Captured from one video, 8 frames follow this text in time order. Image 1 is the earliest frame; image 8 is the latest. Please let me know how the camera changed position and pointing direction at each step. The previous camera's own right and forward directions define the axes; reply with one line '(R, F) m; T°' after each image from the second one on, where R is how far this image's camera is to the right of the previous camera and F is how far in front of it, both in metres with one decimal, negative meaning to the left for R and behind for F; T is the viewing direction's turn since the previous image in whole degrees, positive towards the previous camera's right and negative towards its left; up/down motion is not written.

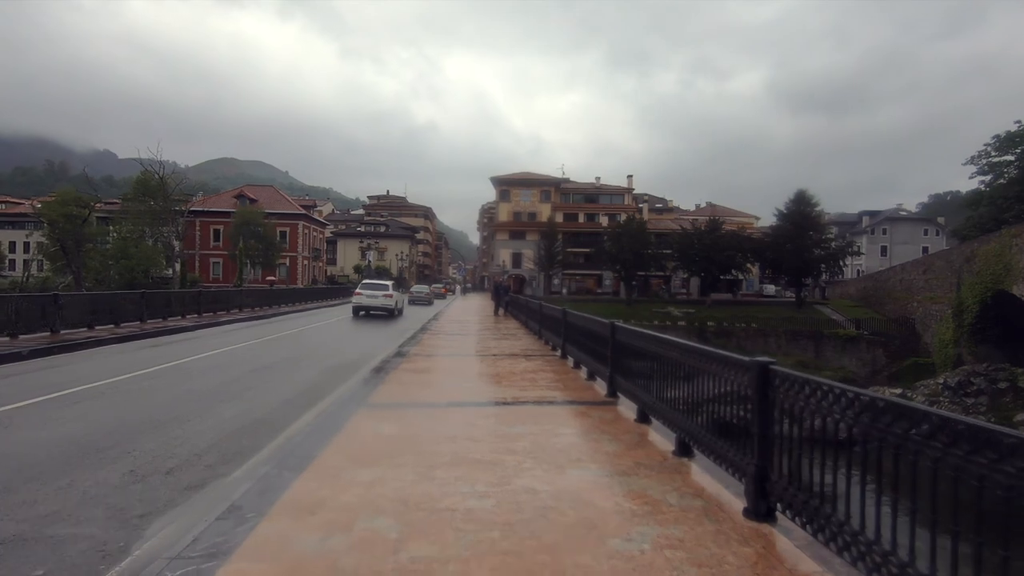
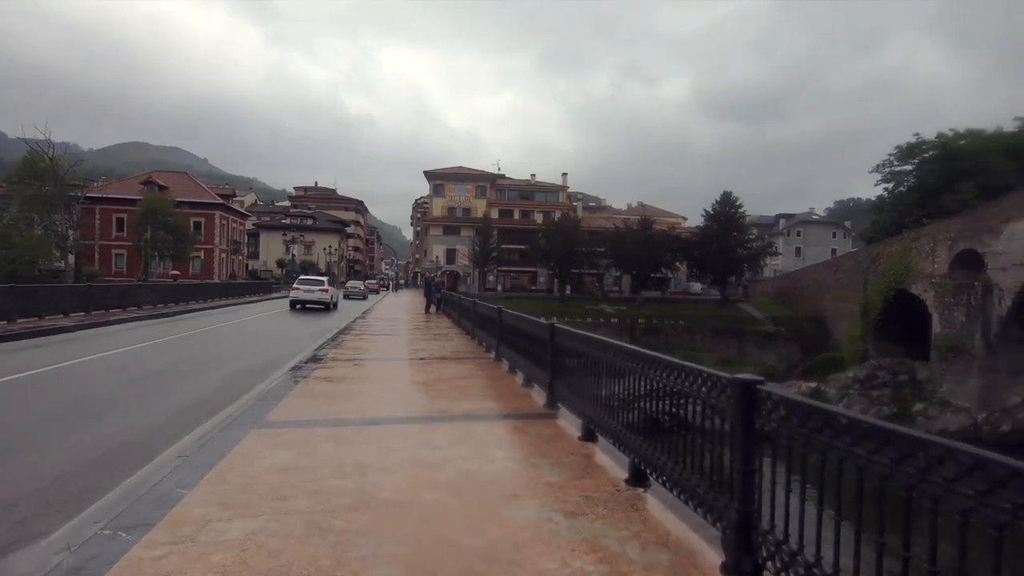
(+0.1, +0.6) m; +7°
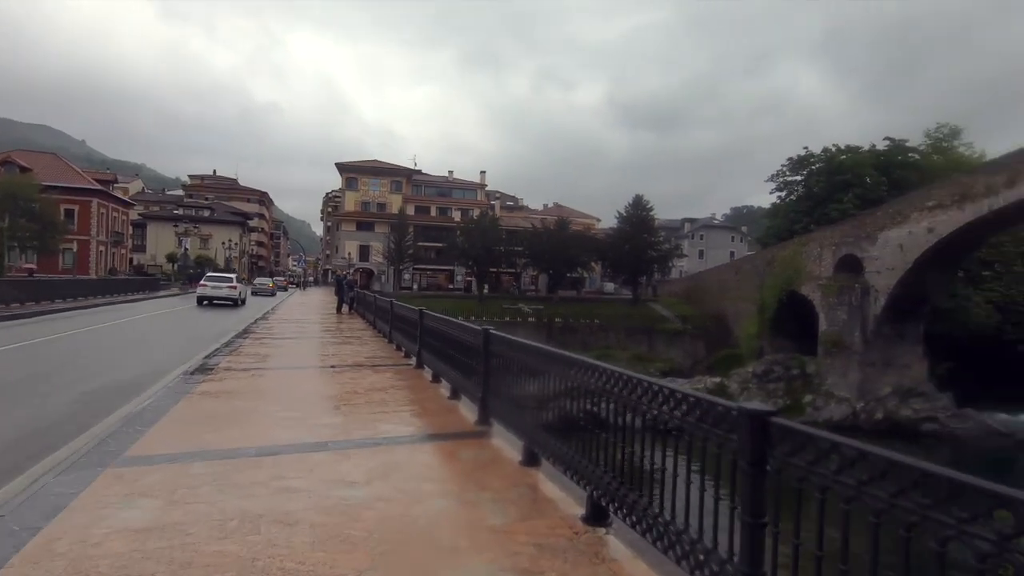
(-0.1, +0.5) m; +9°
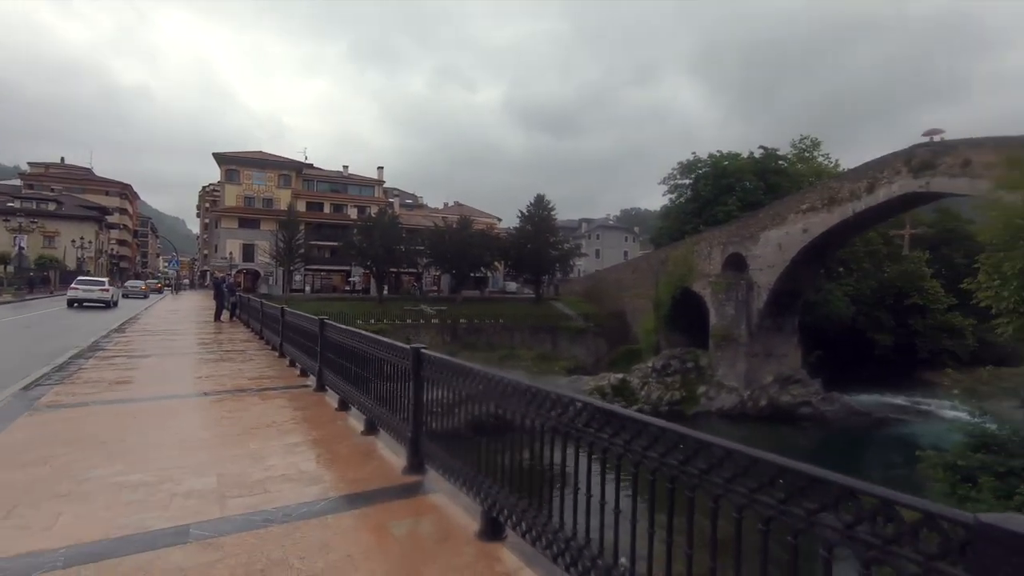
(-0.2, +0.9) m; +11°
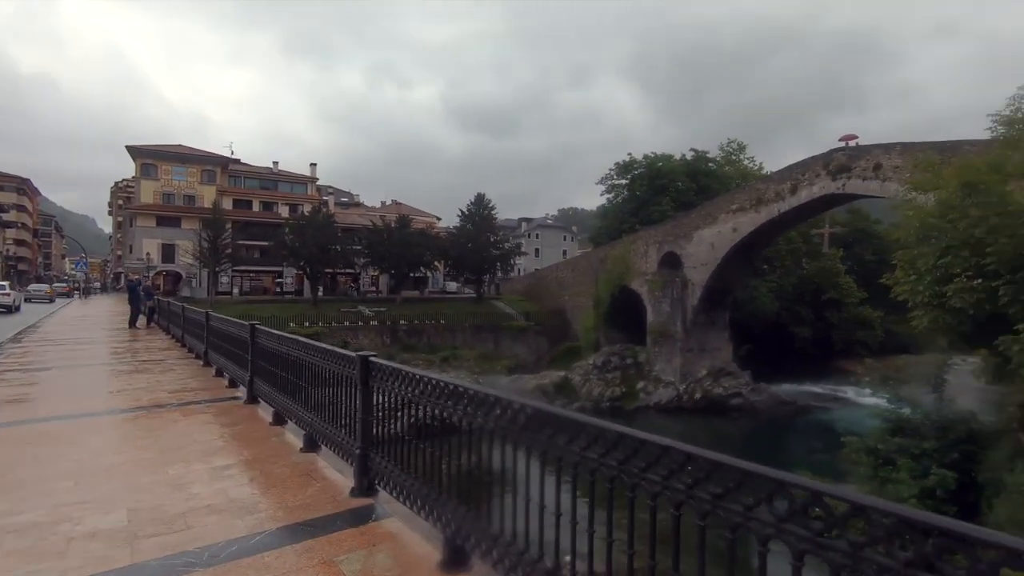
(-0.1, +0.2) m; +6°
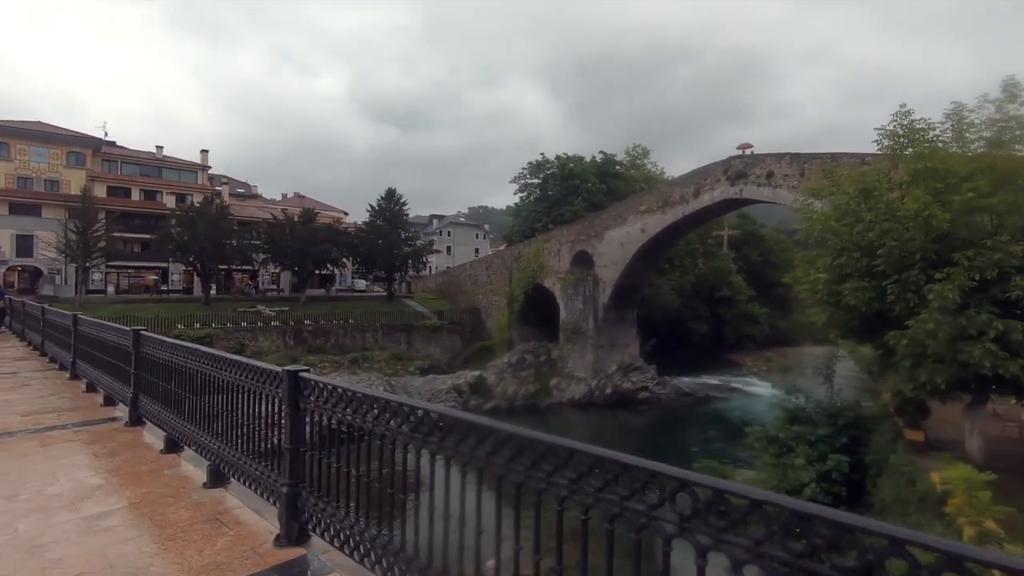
(-0.2, +0.4) m; +10°
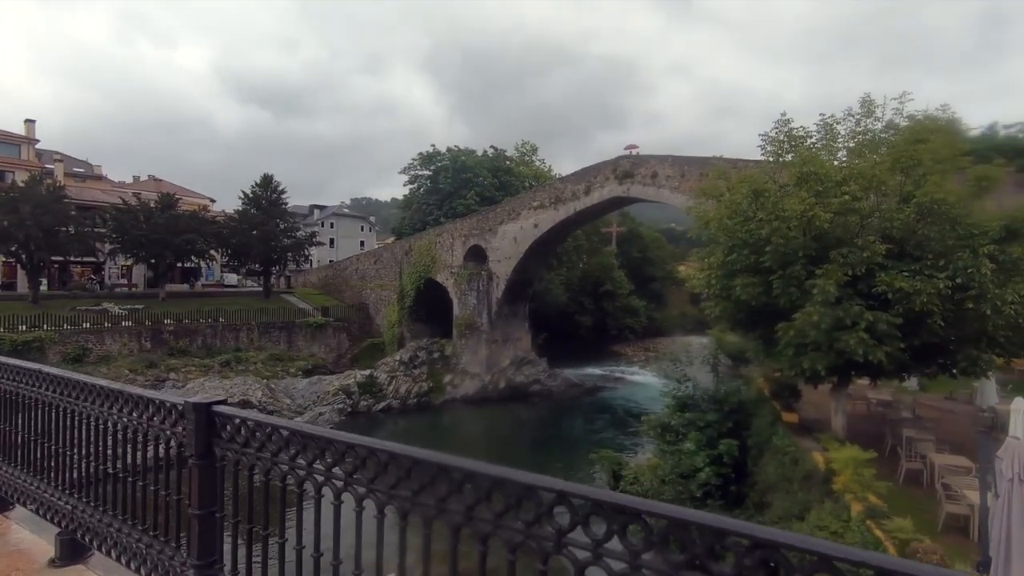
(-0.4, +0.5) m; +12°
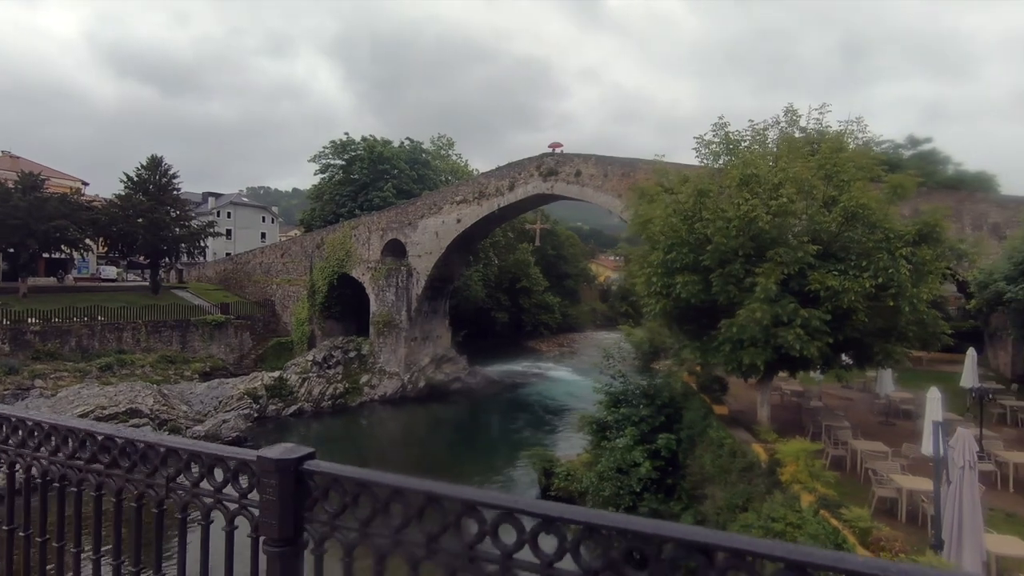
(-0.7, +0.5) m; +10°
